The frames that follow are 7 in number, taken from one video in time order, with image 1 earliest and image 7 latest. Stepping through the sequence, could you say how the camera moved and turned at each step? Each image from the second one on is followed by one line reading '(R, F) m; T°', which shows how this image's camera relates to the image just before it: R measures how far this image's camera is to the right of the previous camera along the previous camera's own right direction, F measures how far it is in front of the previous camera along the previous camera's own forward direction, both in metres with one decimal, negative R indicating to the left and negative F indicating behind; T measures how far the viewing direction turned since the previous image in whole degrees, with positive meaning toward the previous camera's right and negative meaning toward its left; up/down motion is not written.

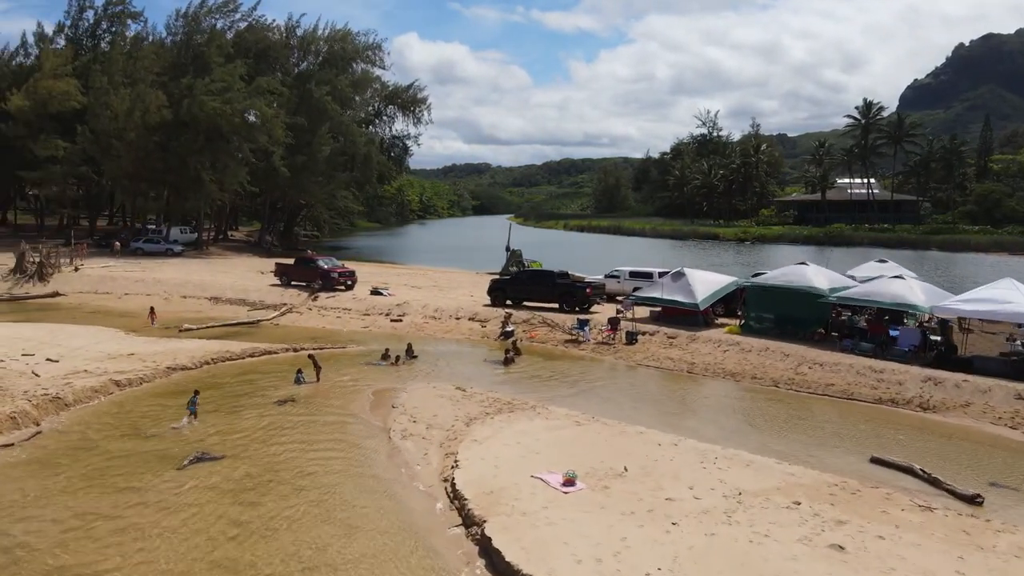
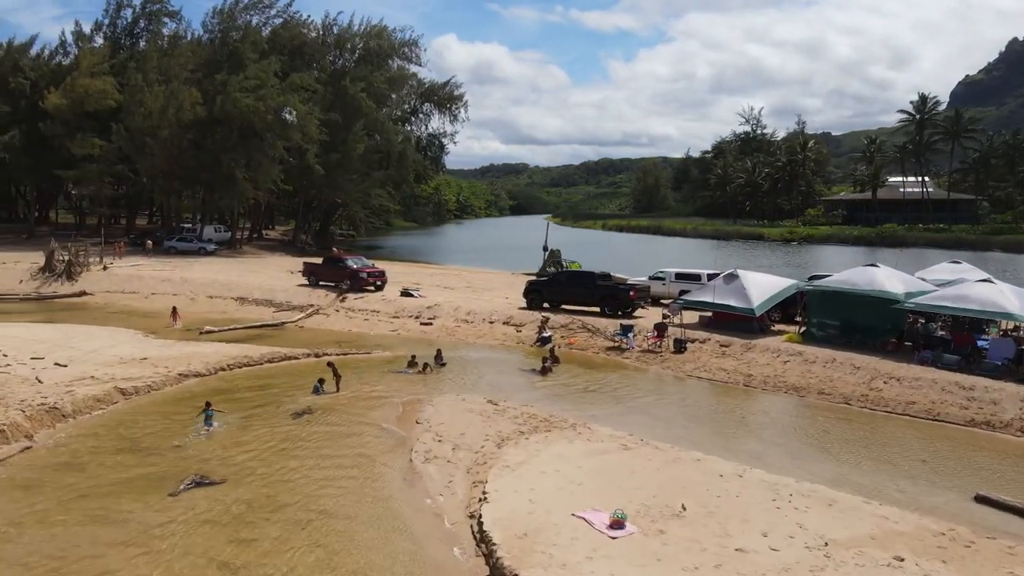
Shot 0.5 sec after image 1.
(0.0, +1.8) m; -3°
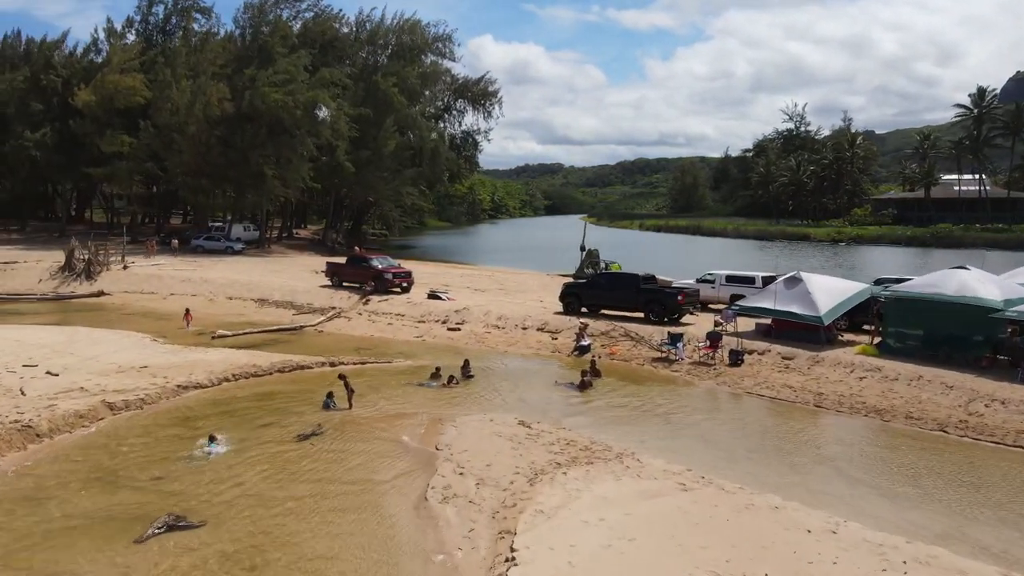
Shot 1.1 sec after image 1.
(0.0, +2.2) m; -3°
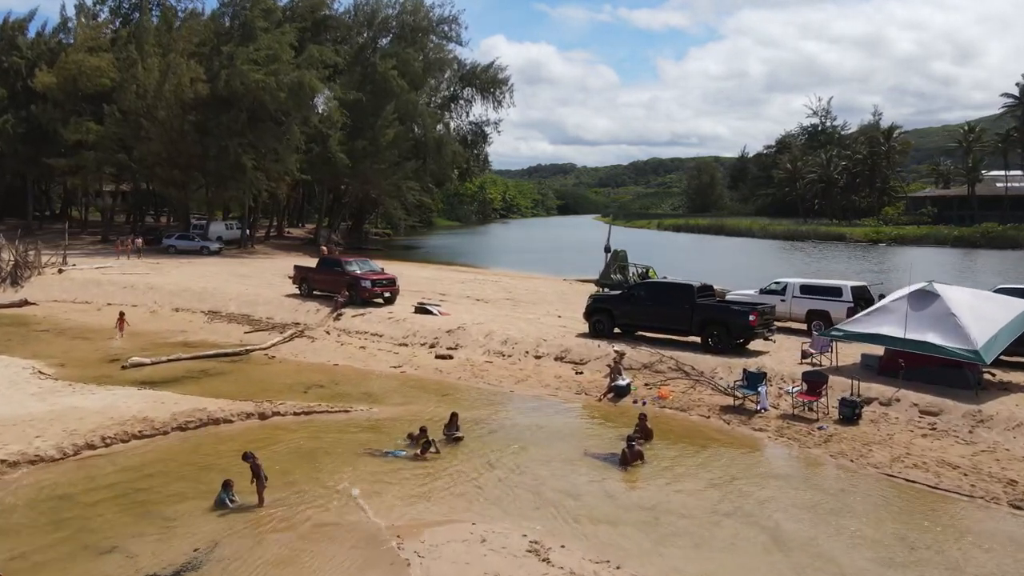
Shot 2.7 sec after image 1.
(+0.1, +6.2) m; -1°
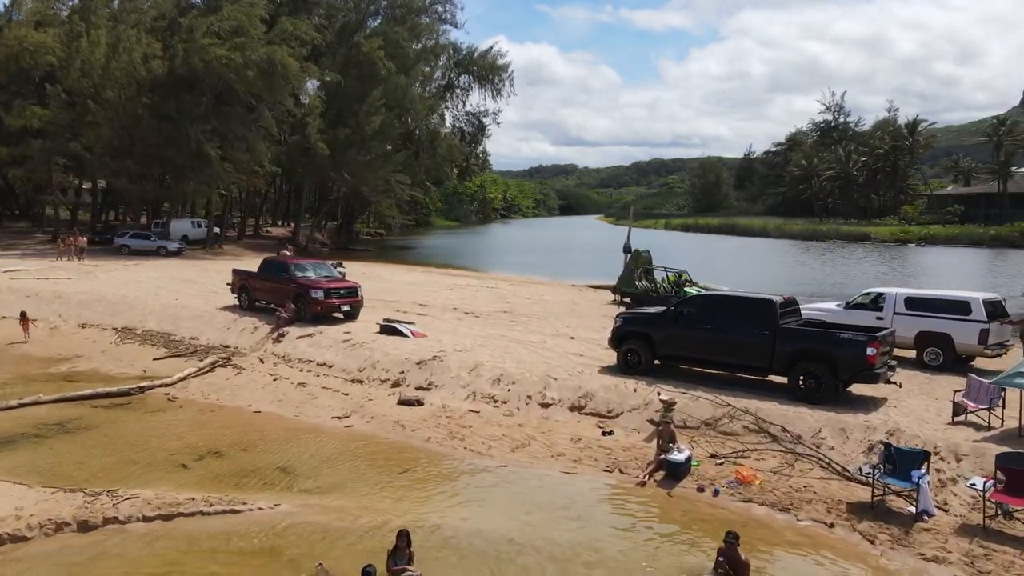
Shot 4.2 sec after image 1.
(+0.1, +5.7) m; 0°
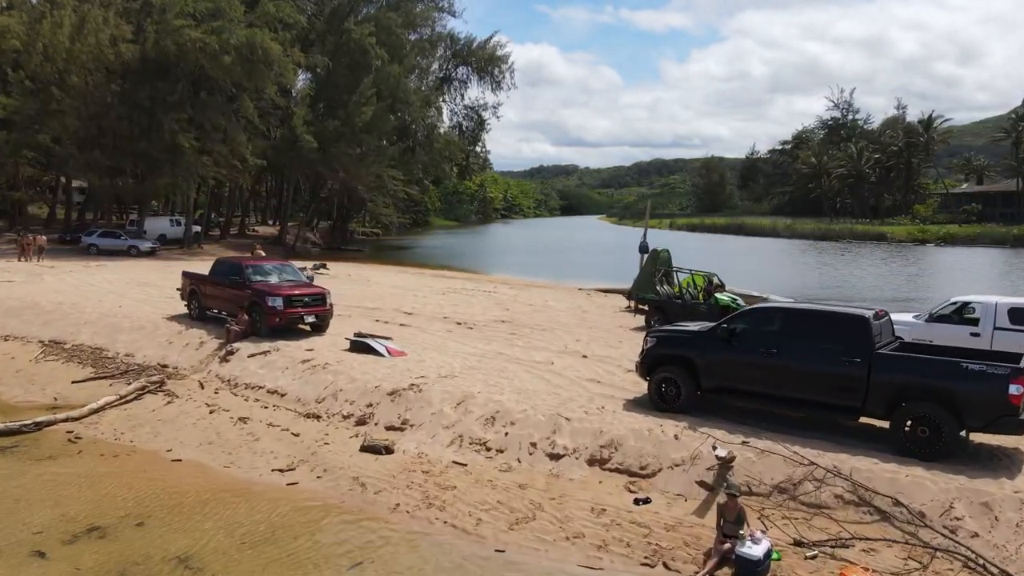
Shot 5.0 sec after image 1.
(0.0, +3.2) m; 0°
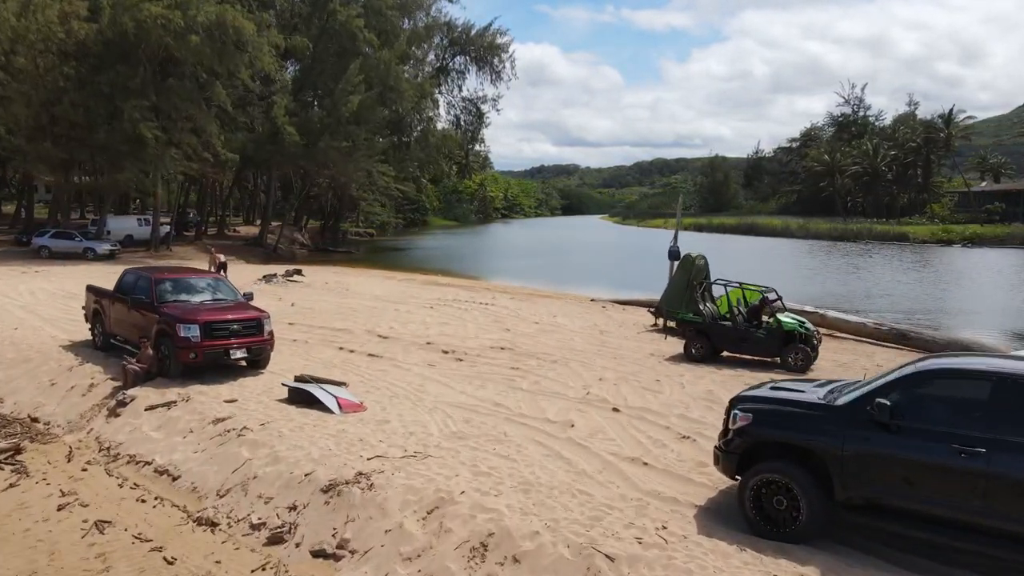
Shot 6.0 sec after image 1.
(0.0, +4.0) m; 0°
